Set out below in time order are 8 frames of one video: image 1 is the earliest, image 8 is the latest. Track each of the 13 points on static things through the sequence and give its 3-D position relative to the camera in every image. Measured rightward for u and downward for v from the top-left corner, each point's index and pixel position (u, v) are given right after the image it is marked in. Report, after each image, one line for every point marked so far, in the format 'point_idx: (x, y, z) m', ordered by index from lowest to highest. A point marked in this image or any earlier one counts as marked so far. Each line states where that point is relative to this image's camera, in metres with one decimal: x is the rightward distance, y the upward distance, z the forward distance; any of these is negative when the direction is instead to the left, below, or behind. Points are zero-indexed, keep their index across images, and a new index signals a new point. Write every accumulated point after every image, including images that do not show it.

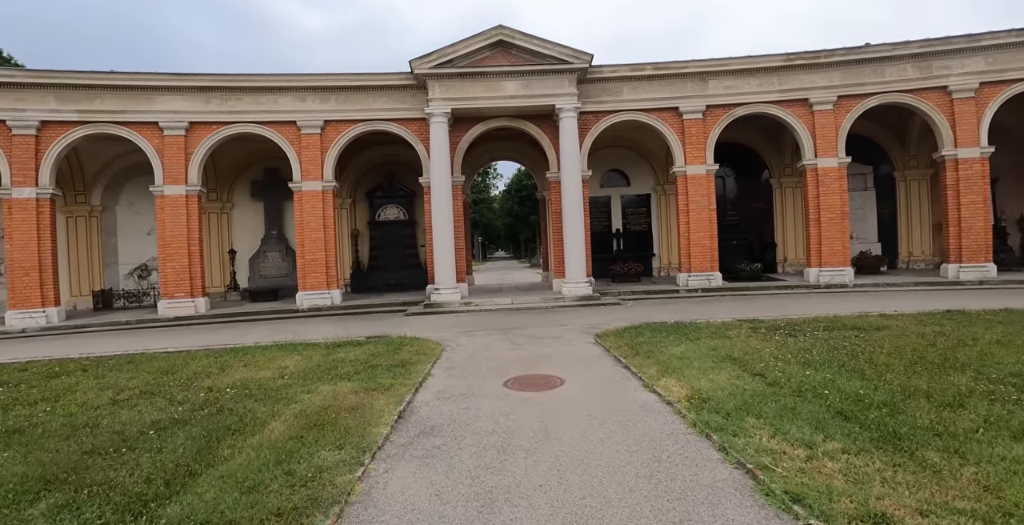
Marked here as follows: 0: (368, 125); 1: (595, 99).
0: (-3.9, +3.7, +12.9) m
1: (+2.3, +4.5, +13.3) m
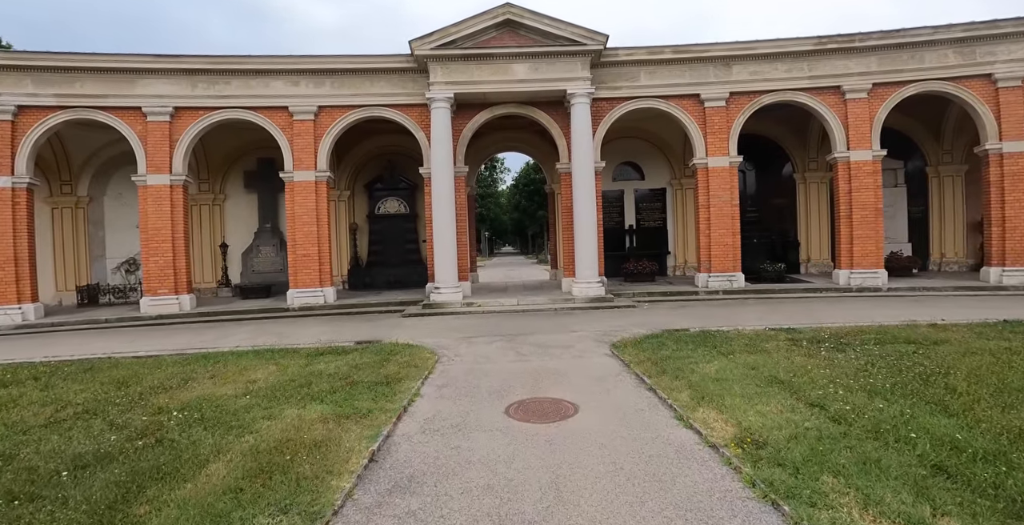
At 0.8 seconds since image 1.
0: (-3.7, +3.8, +12.0) m
1: (+2.5, +4.5, +12.3) m
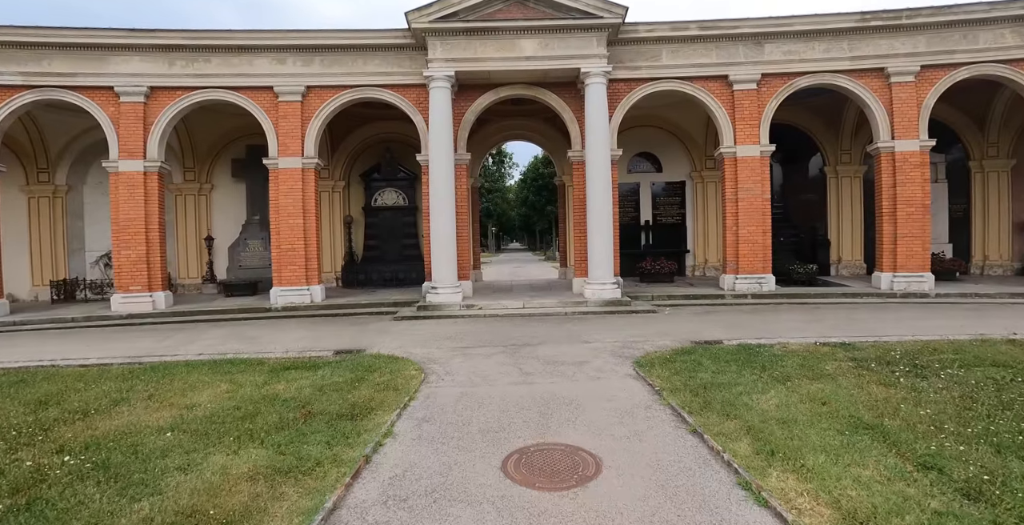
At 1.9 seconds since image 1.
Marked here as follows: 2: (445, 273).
0: (-3.5, +3.9, +10.9) m
1: (+2.7, +4.5, +11.1) m
2: (-1.4, -0.2, +9.8) m
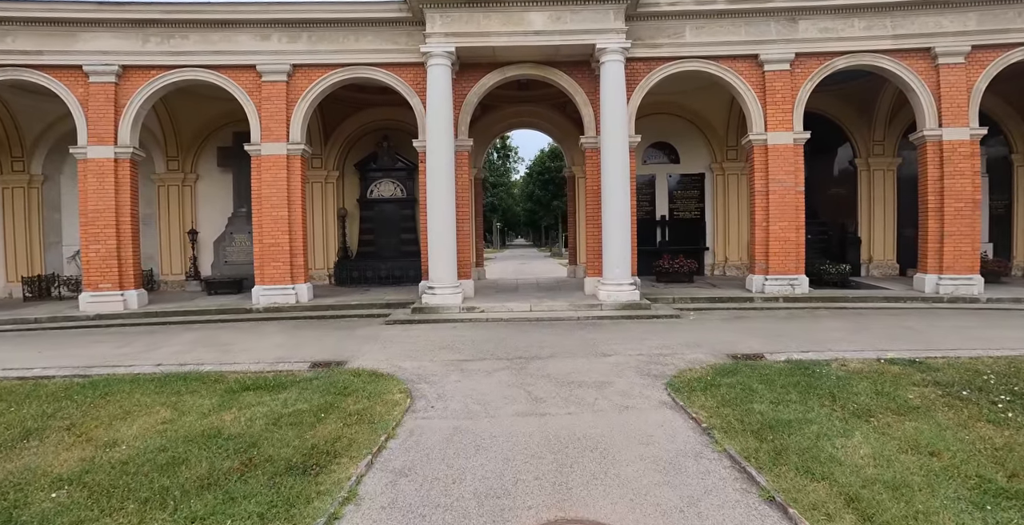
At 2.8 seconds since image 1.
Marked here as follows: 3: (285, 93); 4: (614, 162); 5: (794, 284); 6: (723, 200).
0: (-3.4, +3.9, +9.9) m
1: (+2.8, +4.6, +10.0) m
2: (-1.3, -0.1, +8.8) m
3: (-4.6, +3.5, +9.9) m
4: (+1.9, +1.8, +8.8) m
5: (+5.7, -0.4, +9.8) m
6: (+5.9, +1.8, +13.6) m
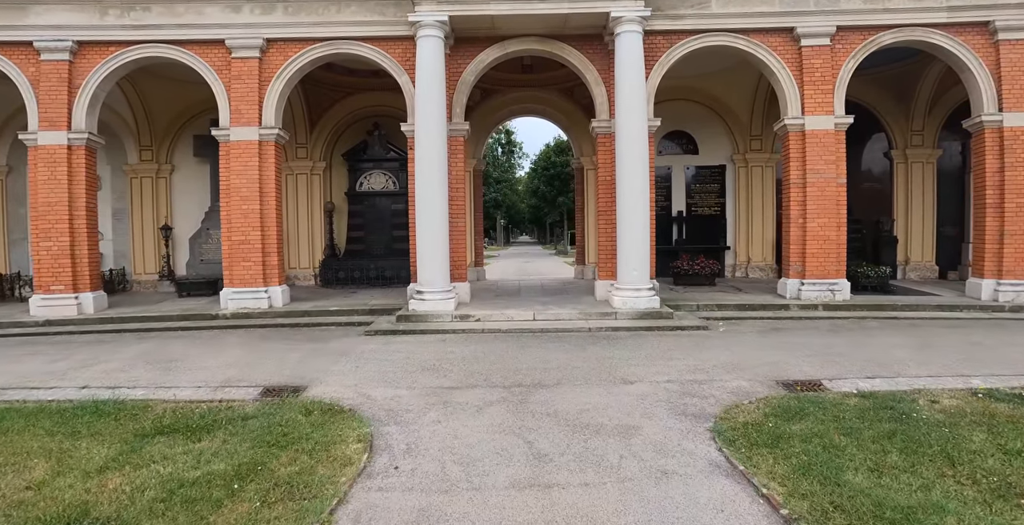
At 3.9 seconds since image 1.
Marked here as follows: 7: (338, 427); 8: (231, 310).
0: (-3.3, +3.9, +8.8) m
1: (+2.8, +4.5, +8.8) m
2: (-1.3, -0.2, +7.7) m
3: (-4.6, +3.5, +8.8) m
4: (+1.9, +1.8, +7.6) m
5: (+5.8, -0.5, +8.6) m
6: (+6.0, +1.8, +12.4) m
7: (-1.3, -1.2, +3.7) m
8: (-4.9, -0.8, +8.4) m
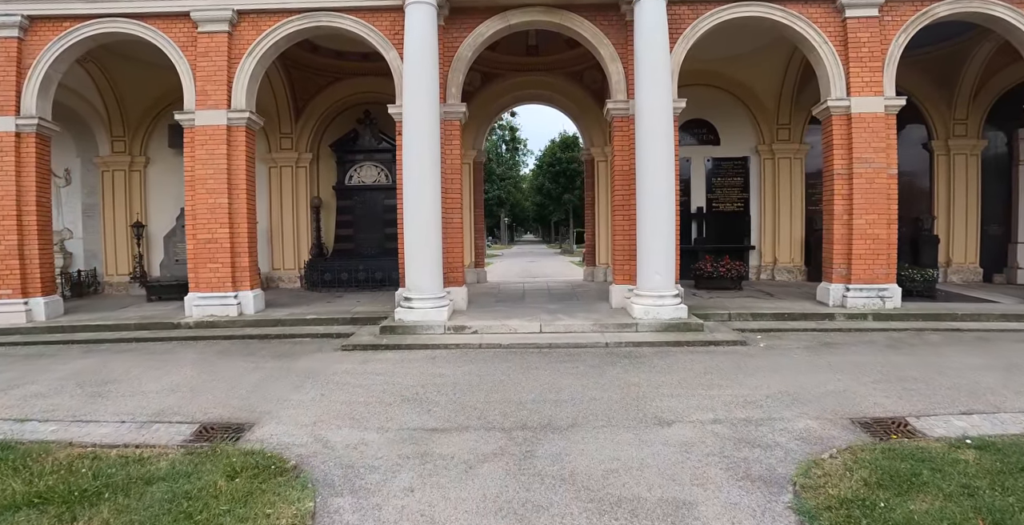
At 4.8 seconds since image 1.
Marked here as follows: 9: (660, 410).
0: (-3.3, +3.9, +7.7) m
1: (+2.9, +4.5, +7.7) m
2: (-1.2, -0.2, +6.7) m
3: (-4.6, +3.5, +7.7) m
4: (+1.9, +1.8, +6.5) m
5: (+5.8, -0.5, +7.5) m
6: (+6.1, +1.7, +11.3) m
7: (-1.3, -1.3, +2.7) m
8: (-4.9, -0.9, +7.4) m
9: (+1.2, -1.2, +3.9) m
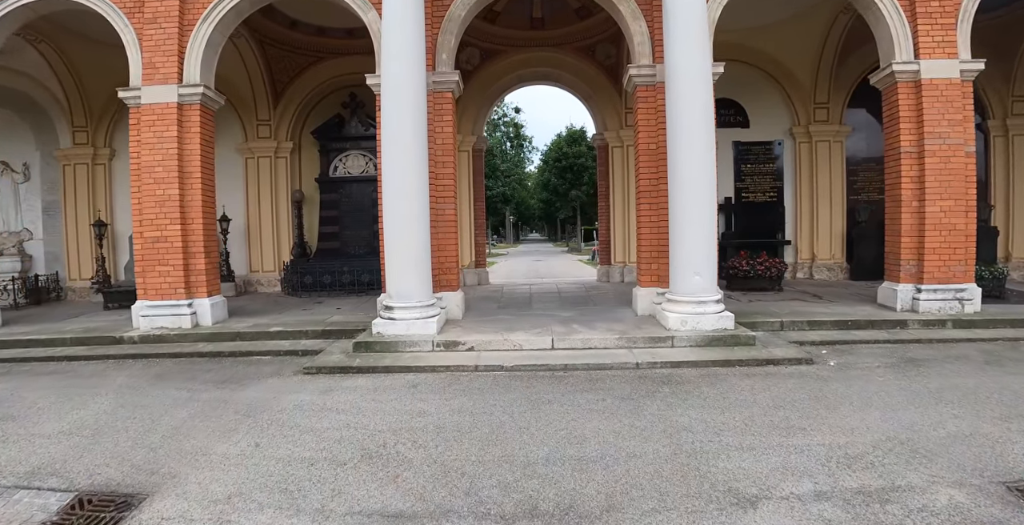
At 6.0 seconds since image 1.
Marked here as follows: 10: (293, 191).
0: (-3.3, +3.9, +6.6) m
1: (+2.9, +4.5, +6.5) m
2: (-1.2, -0.2, +5.5) m
3: (-4.5, +3.4, +6.6) m
4: (+1.9, +1.8, +5.3) m
5: (+5.9, -0.4, +6.3) m
6: (+6.2, +1.8, +10.0) m
7: (-1.3, -1.3, +1.5) m
8: (-4.8, -0.9, +6.3) m
9: (+1.2, -1.2, +2.6) m
10: (-4.6, +1.5, +10.0) m
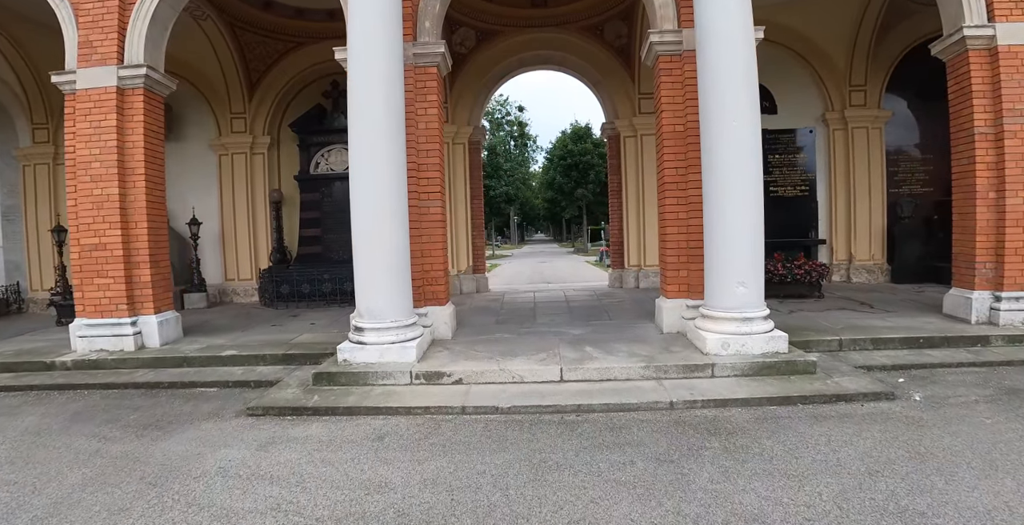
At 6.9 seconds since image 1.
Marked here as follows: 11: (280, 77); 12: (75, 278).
0: (-3.3, +3.8, +5.7) m
1: (+2.9, +4.5, +5.5) m
2: (-1.2, -0.3, +4.5) m
3: (-4.6, +3.3, +5.7) m
4: (+1.9, +1.7, +4.3) m
5: (+5.9, -0.5, +5.2) m
6: (+6.2, +1.8, +9.0) m
7: (-1.4, -1.4, +0.5) m
8: (-4.8, -1.0, +5.3) m
9: (+1.2, -1.2, +1.7) m
10: (-4.5, +1.4, +9.1) m
11: (-4.2, +3.4, +8.8) m
12: (-4.9, -0.2, +5.5) m
